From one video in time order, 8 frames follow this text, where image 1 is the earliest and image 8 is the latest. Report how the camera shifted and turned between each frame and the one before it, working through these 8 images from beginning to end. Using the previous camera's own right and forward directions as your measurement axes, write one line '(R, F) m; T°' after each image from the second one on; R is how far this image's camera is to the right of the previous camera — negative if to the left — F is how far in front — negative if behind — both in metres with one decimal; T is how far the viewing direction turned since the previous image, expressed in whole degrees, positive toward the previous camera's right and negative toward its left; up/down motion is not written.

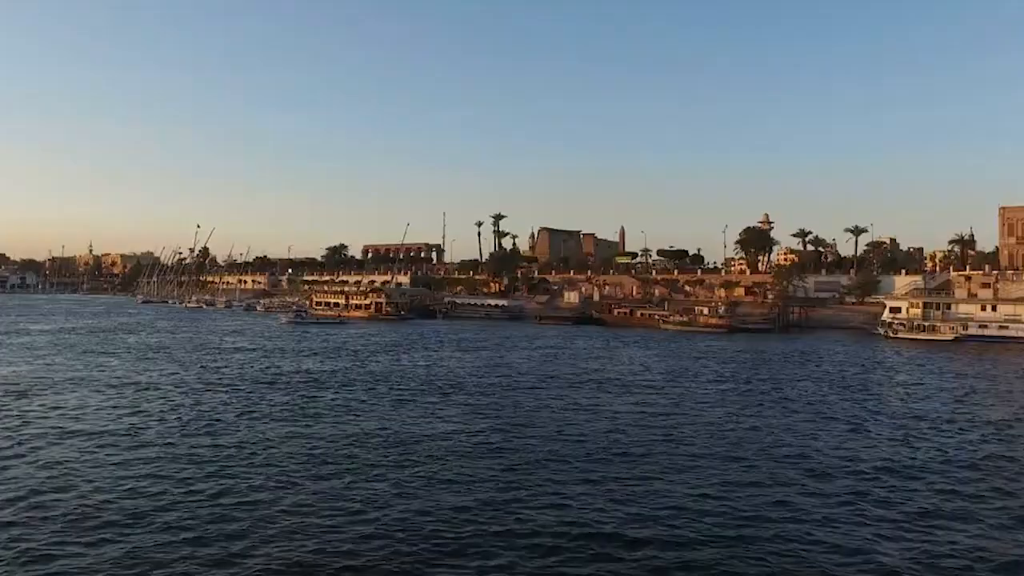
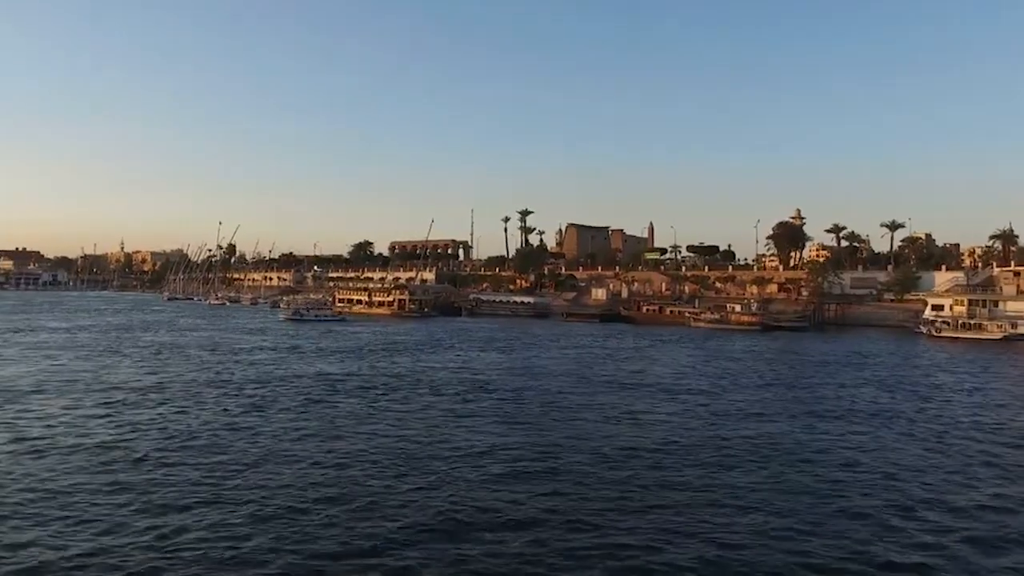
(+0.1, +1.1) m; -2°
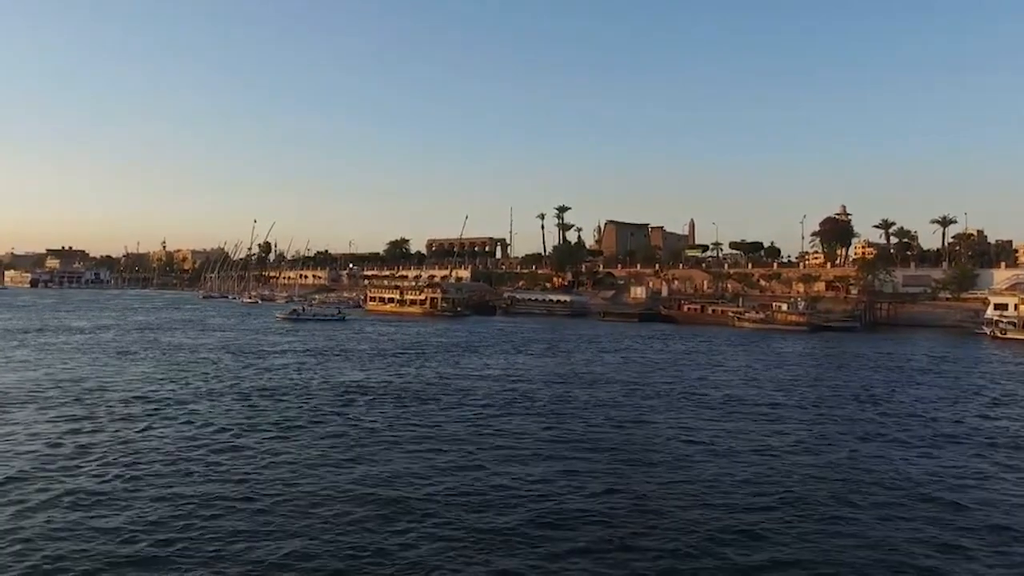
(+0.2, +1.5) m; -2°
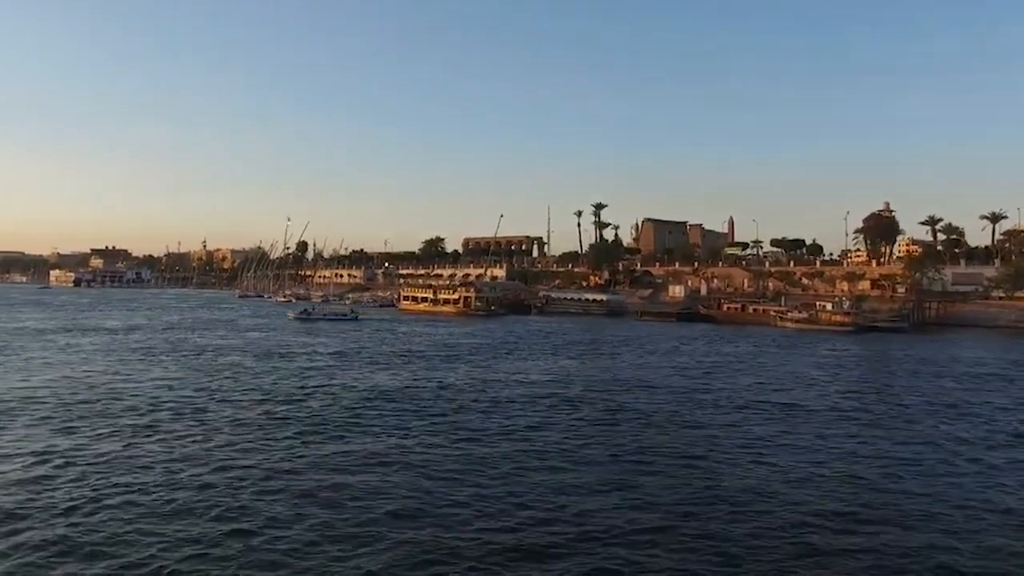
(+0.1, +0.9) m; -2°
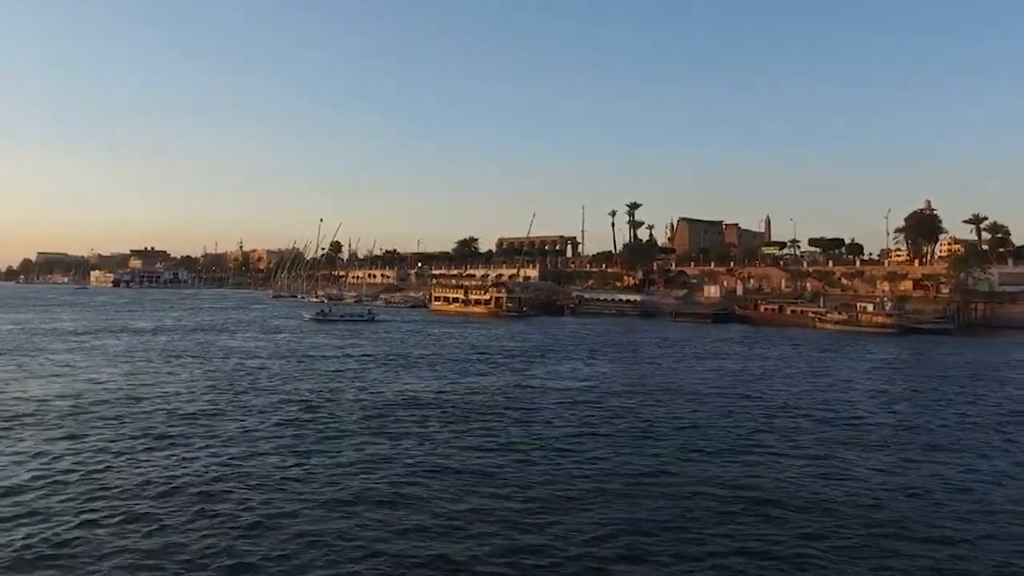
(+0.1, +0.6) m; -2°
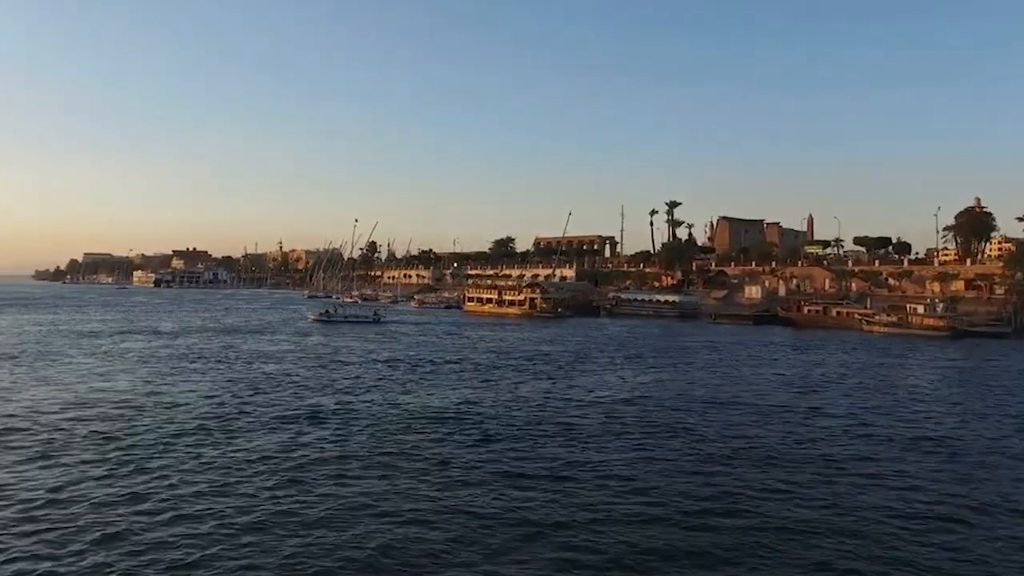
(+0.2, +1.0) m; -2°
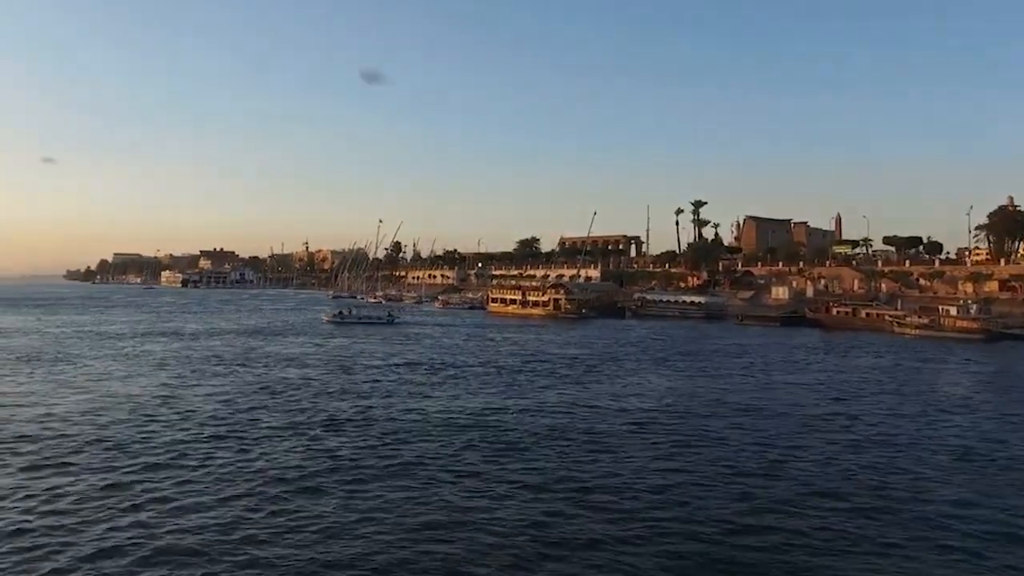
(0.0, +0.3) m; -2°
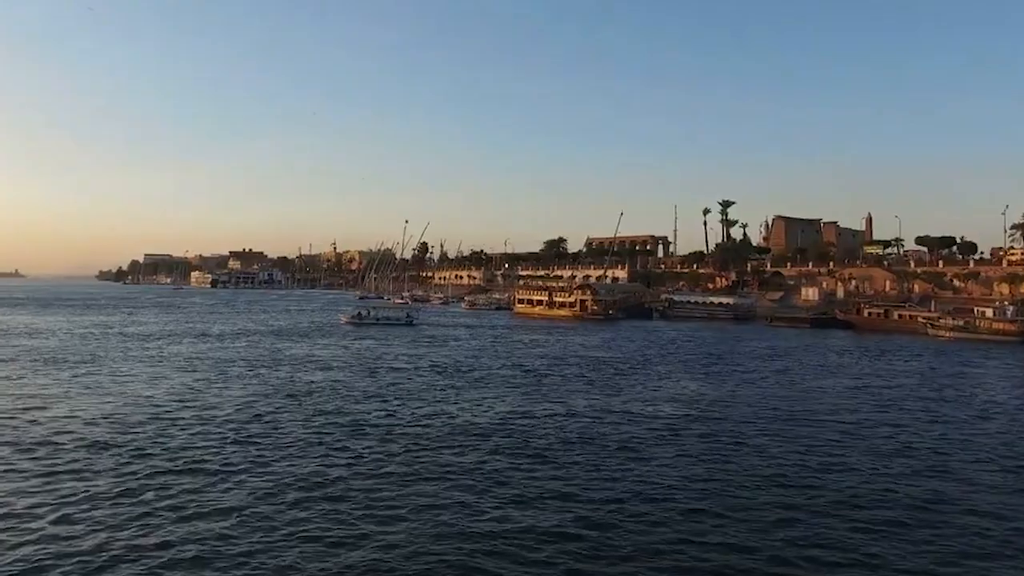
(0.0, +0.2) m; -2°
